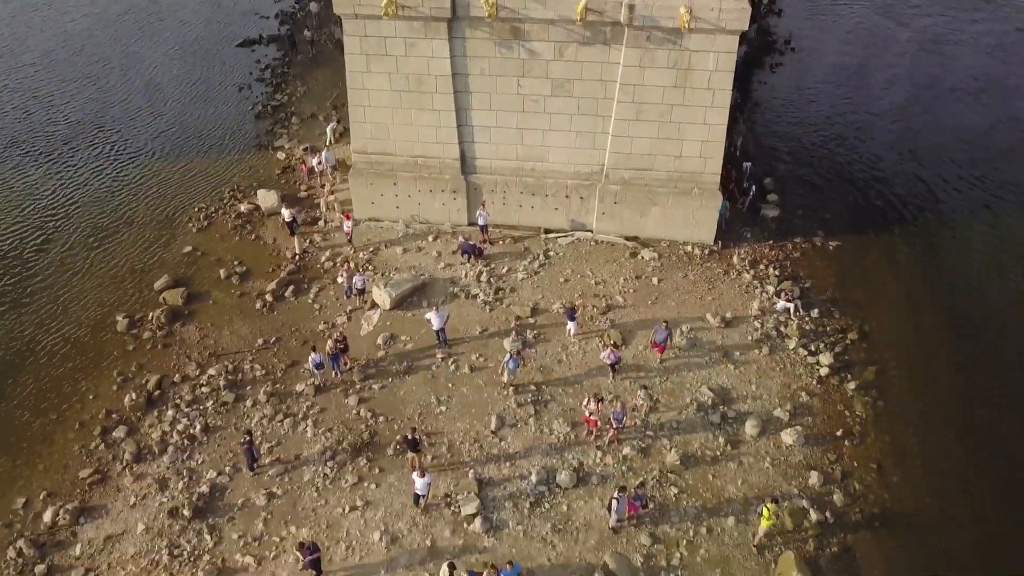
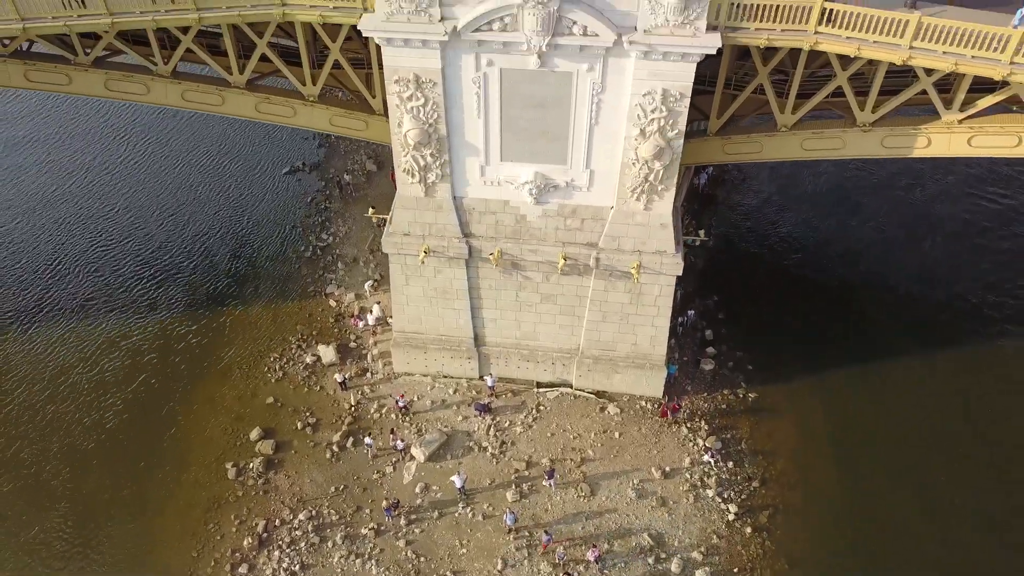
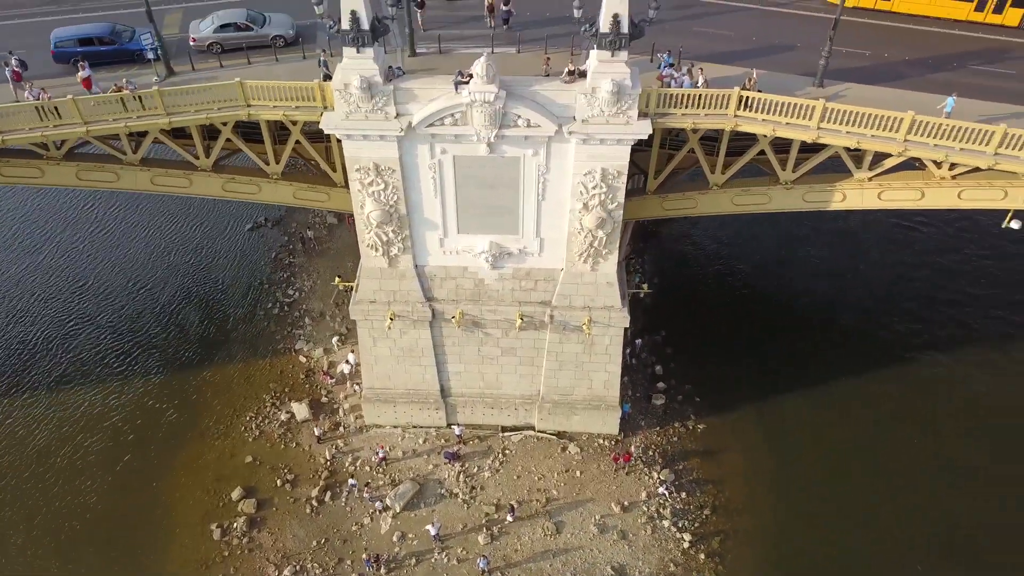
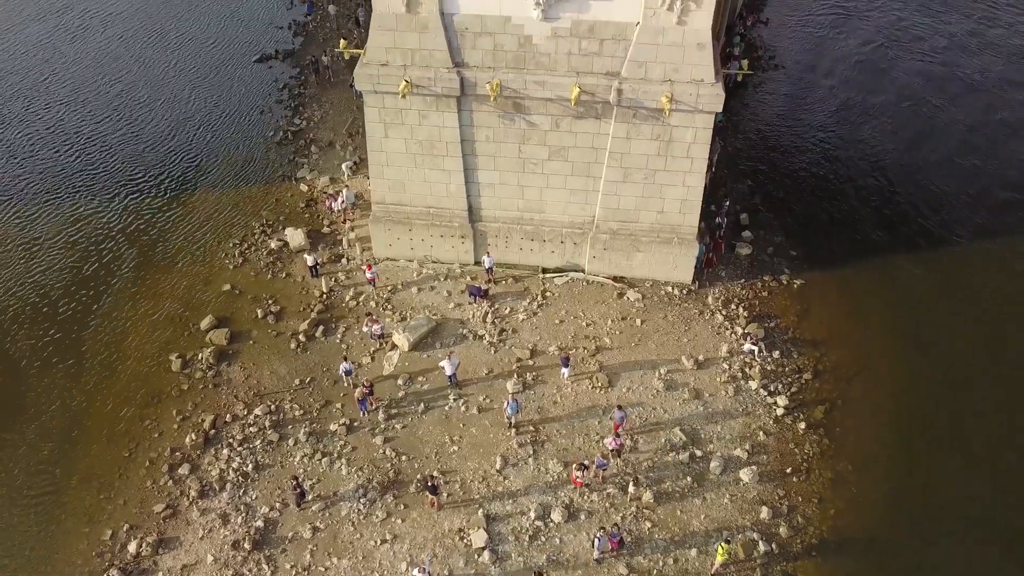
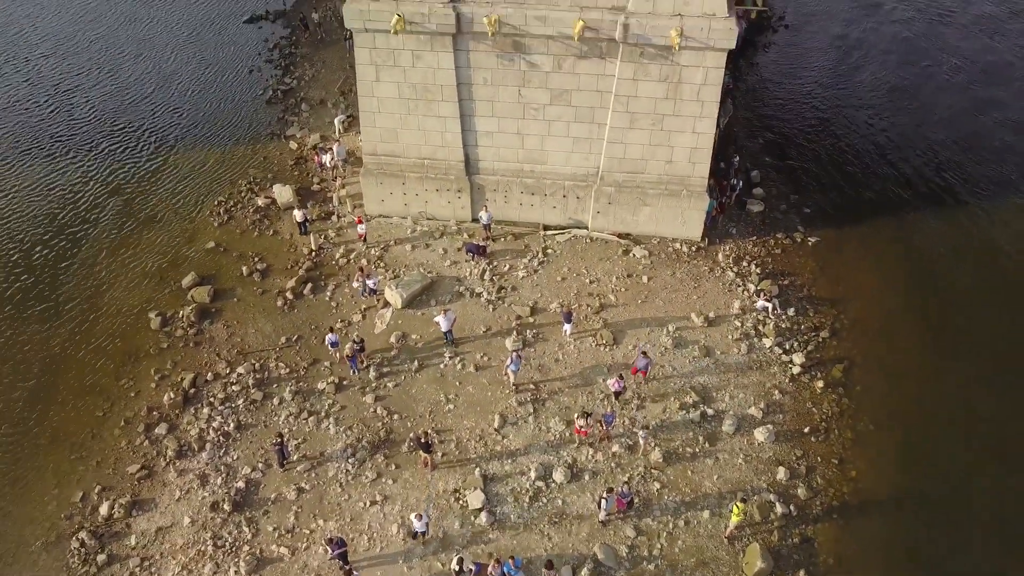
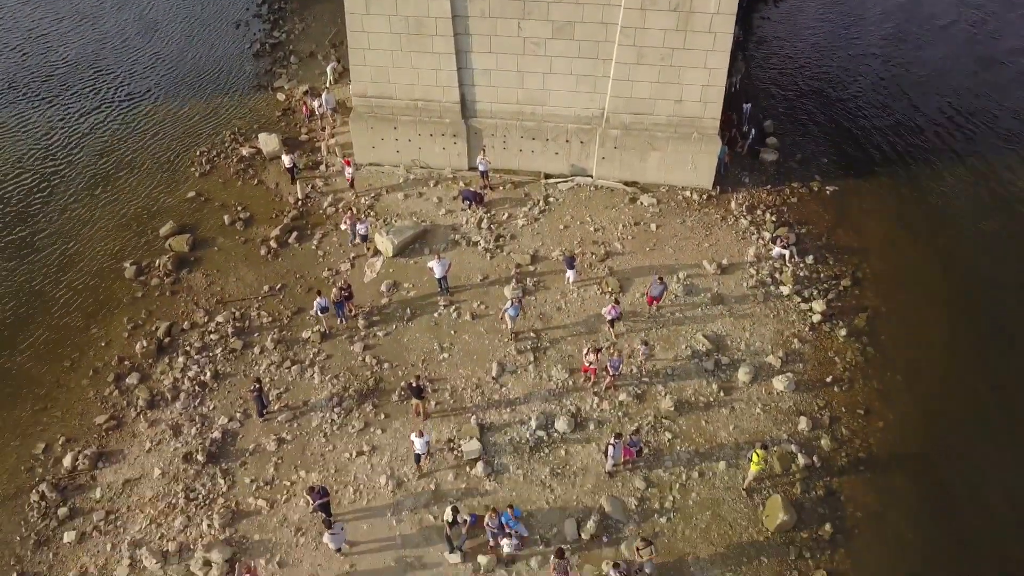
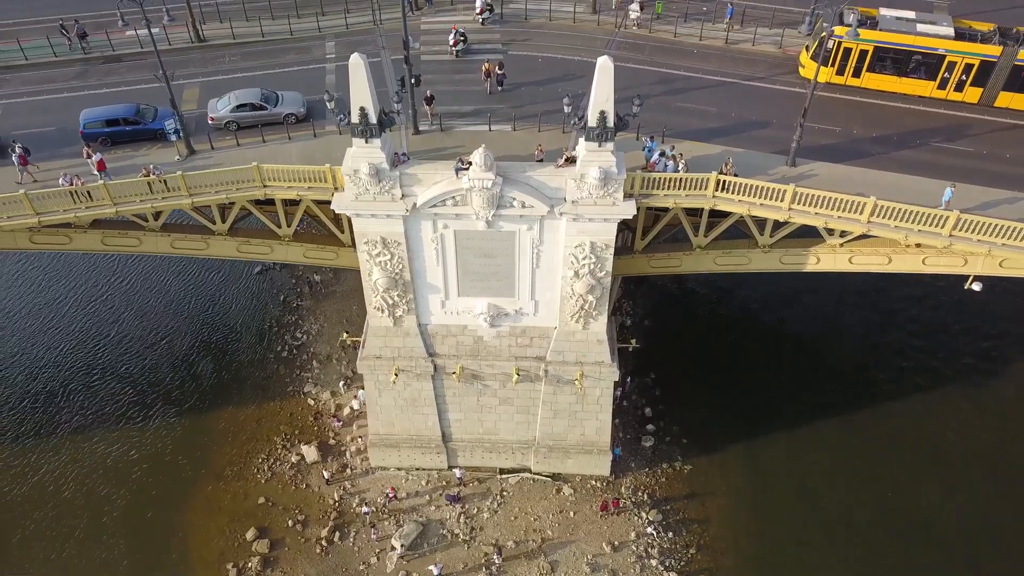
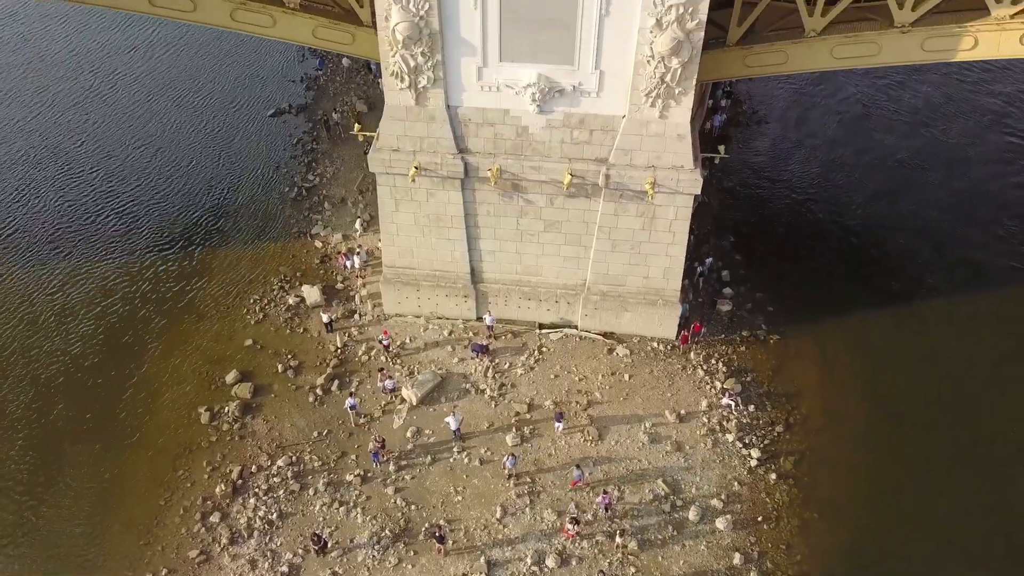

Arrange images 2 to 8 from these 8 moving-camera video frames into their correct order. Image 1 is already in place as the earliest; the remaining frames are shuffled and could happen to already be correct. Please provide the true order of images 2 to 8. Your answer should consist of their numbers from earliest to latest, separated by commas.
6, 5, 4, 8, 2, 3, 7
